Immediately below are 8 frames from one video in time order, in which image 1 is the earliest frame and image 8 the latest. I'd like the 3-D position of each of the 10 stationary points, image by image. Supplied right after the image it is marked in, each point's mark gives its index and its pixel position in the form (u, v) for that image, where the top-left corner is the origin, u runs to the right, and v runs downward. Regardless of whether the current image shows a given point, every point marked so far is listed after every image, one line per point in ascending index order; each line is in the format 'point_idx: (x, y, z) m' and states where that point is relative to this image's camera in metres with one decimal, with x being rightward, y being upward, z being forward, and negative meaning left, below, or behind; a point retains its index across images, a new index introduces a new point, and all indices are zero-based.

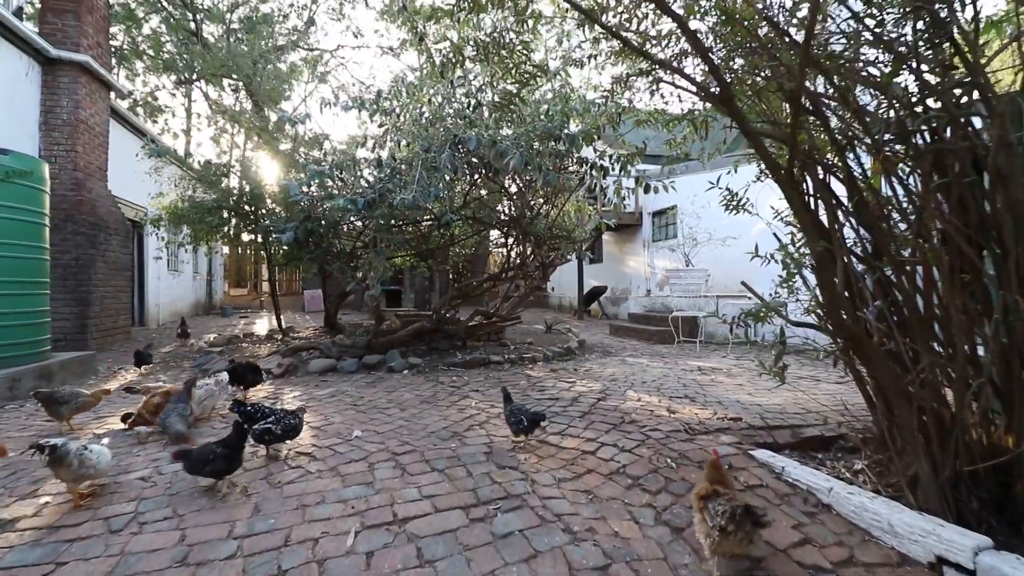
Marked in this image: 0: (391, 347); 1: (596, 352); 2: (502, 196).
0: (-1.4, -0.7, +5.8) m
1: (+1.1, -0.9, +6.6) m
2: (-0.1, +1.1, +6.0) m
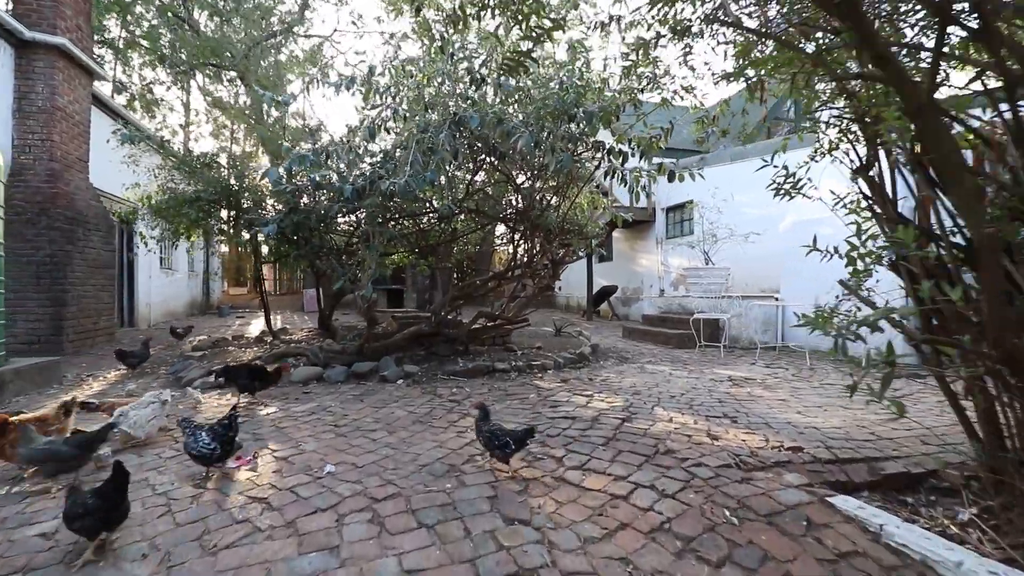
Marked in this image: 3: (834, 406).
0: (-1.4, -0.7, +5.2) m
1: (+1.2, -0.9, +6.0) m
2: (0.0, +1.1, +5.5) m
3: (+2.4, -0.9, +3.6) m
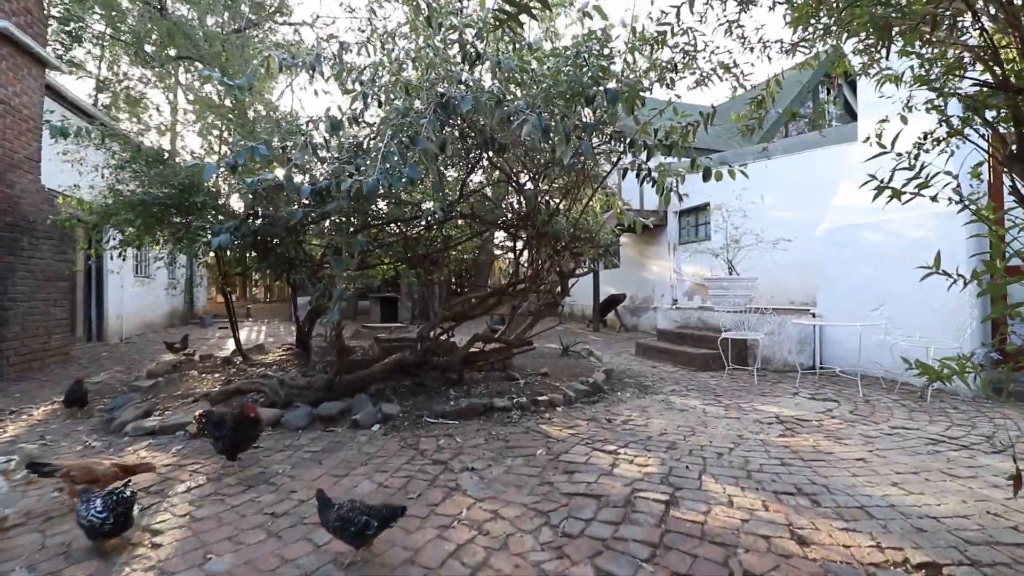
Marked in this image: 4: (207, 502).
0: (-1.3, -0.9, +4.4) m
1: (+1.2, -1.1, +5.2) m
2: (0.0, +1.0, +4.6) m
3: (+2.4, -1.0, +2.7) m
4: (-1.6, -1.1, +2.5) m
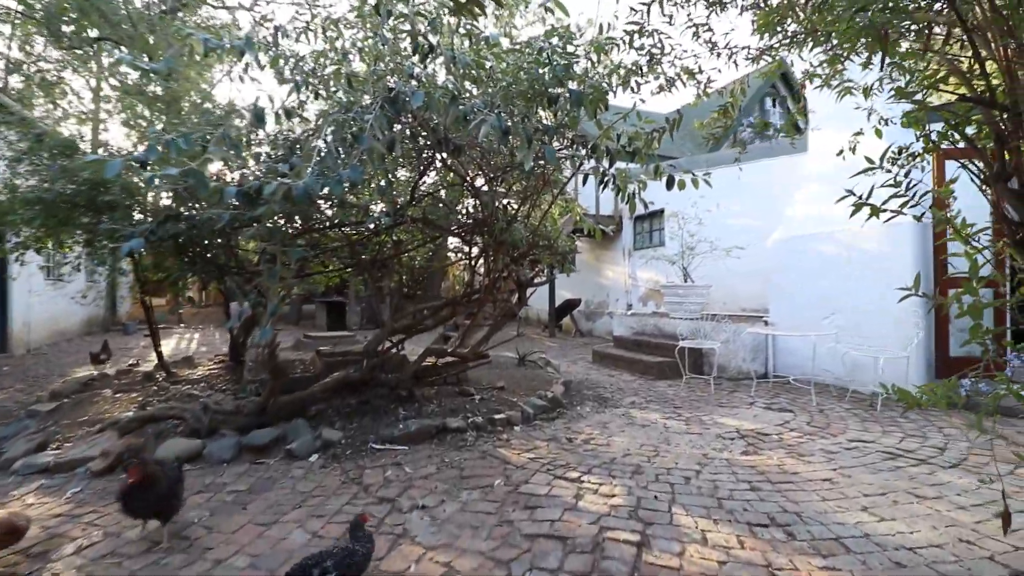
0: (-1.7, -1.0, +4.0) m
1: (+0.8, -1.2, +5.0) m
2: (-0.4, +0.9, +4.3) m
3: (+2.2, -1.1, +2.7) m
4: (-1.8, -1.2, +2.1) m
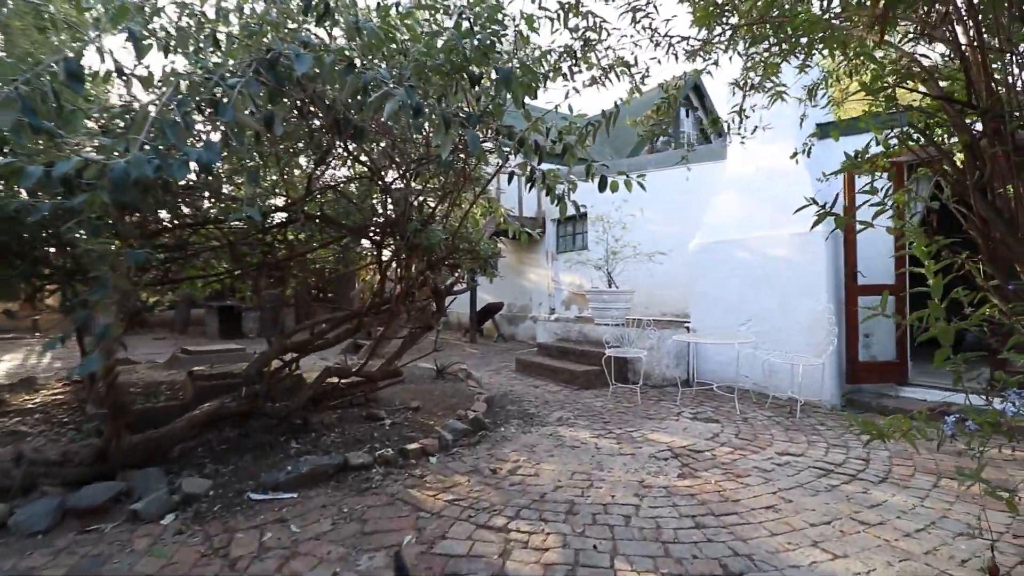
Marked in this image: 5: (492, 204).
0: (-2.3, -1.1, +3.2) m
1: (0.0, -1.2, +4.6) m
2: (-1.1, +0.8, +3.7) m
3: (+1.8, -1.2, +2.5) m
4: (-2.0, -1.3, +1.3) m
5: (-0.2, +0.8, +4.5) m
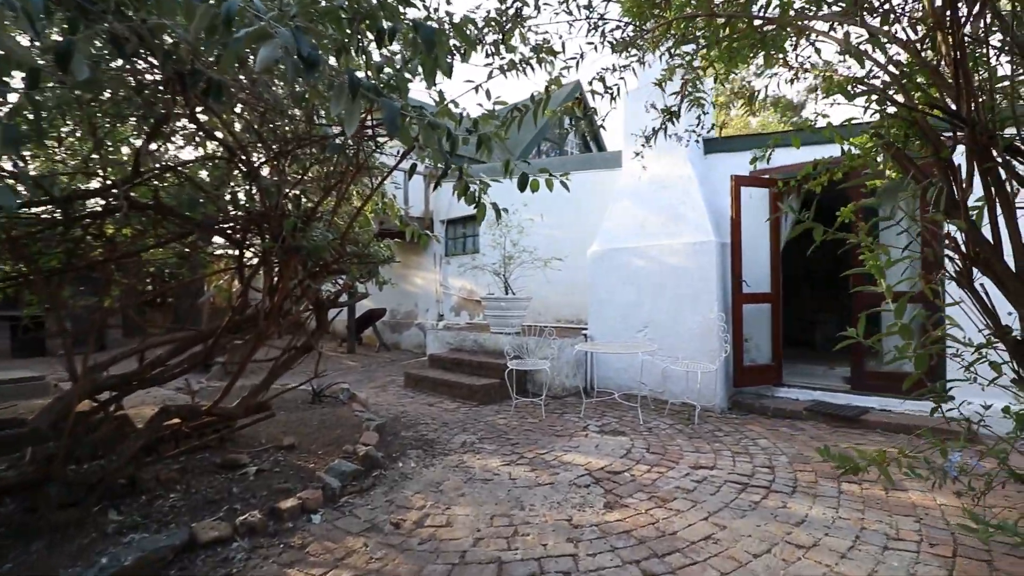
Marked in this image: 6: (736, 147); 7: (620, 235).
0: (-2.7, -1.1, +2.0) m
1: (-0.8, -1.3, +4.0) m
2: (-1.7, +0.7, +2.9) m
3: (+1.4, -1.3, +2.4) m
4: (-2.0, -1.3, +0.3) m
5: (-1.0, +0.7, +3.8) m
6: (+2.5, +1.6, +5.4) m
7: (+1.3, +0.6, +5.9) m
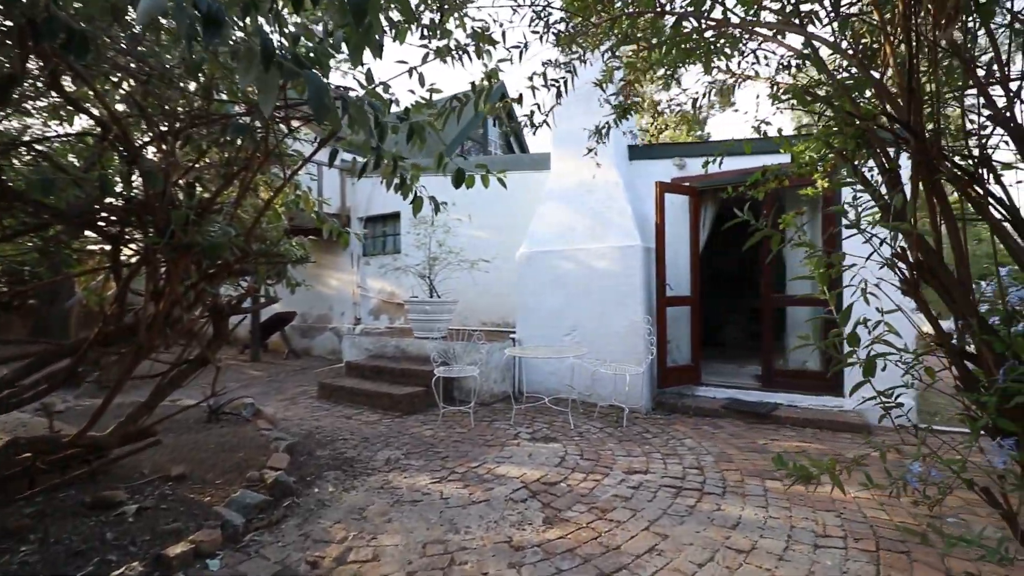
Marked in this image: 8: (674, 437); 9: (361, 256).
0: (-2.9, -1.2, +1.4) m
1: (-1.4, -1.3, +3.6) m
2: (-2.0, +0.7, +2.4) m
3: (+1.1, -1.3, +2.4) m
4: (-1.9, -1.3, -0.3) m
5: (-1.5, +0.7, +3.4) m
6: (+1.7, +1.5, +5.5) m
7: (+0.4, +0.6, +5.8) m
8: (+1.5, -1.3, +4.4) m
9: (-2.5, +0.5, +8.2) m
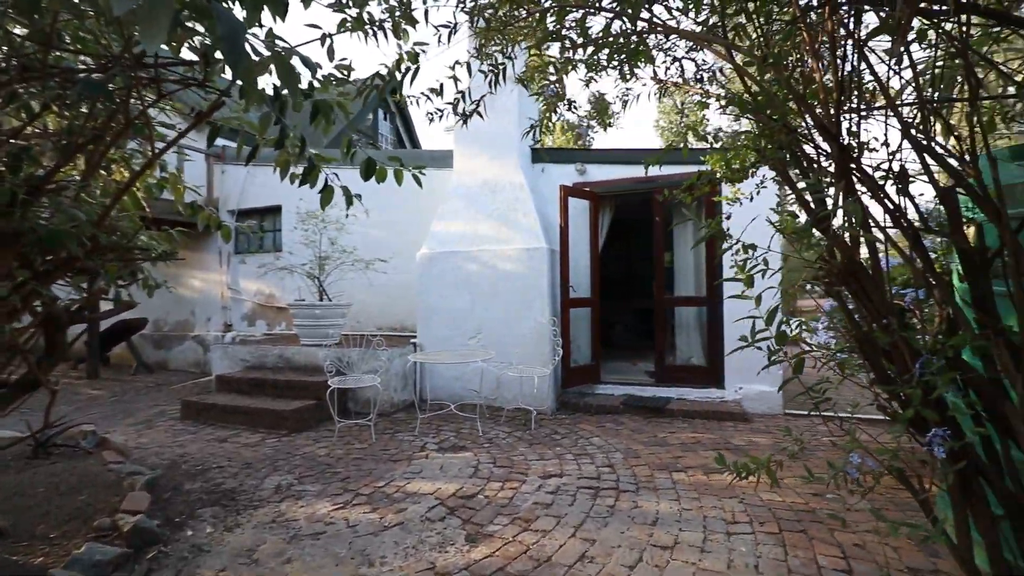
0: (-2.9, -1.2, +0.5) m
1: (-1.9, -1.4, +3.0) m
2: (-2.3, +0.7, +1.7) m
3: (+0.7, -1.3, +2.4) m
4: (-1.5, -1.3, -0.8) m
5: (-2.0, +0.7, +2.8) m
6: (+0.6, +1.5, +5.6) m
7: (-0.7, +0.6, +5.6) m
8: (+0.6, -1.4, +4.5) m
9: (-4.2, +0.5, +7.3) m
